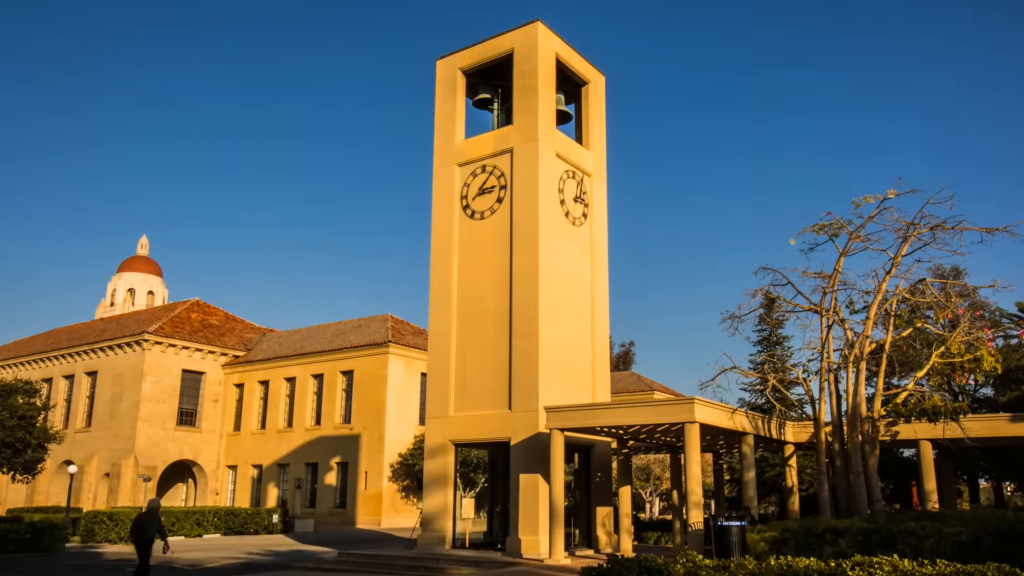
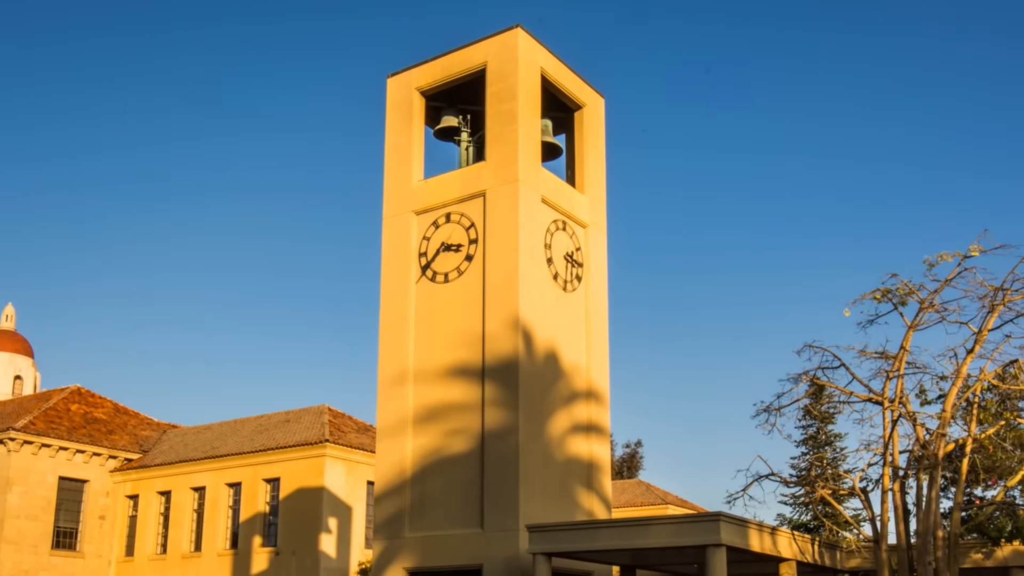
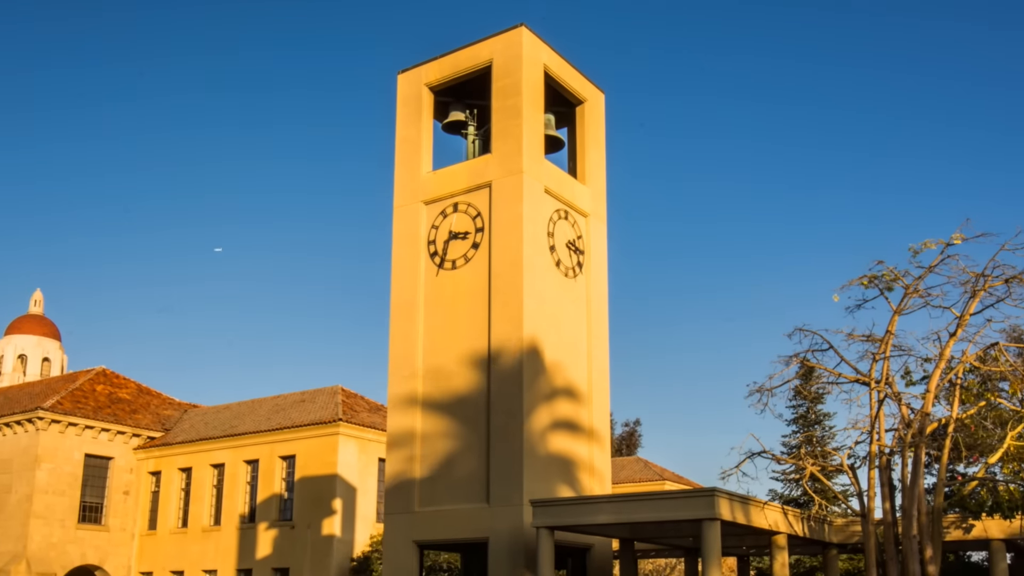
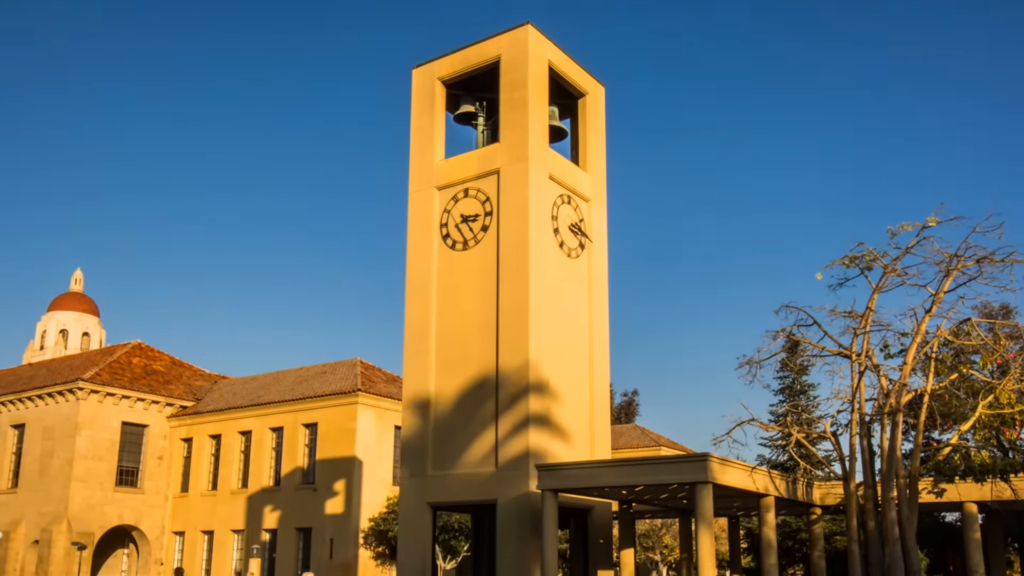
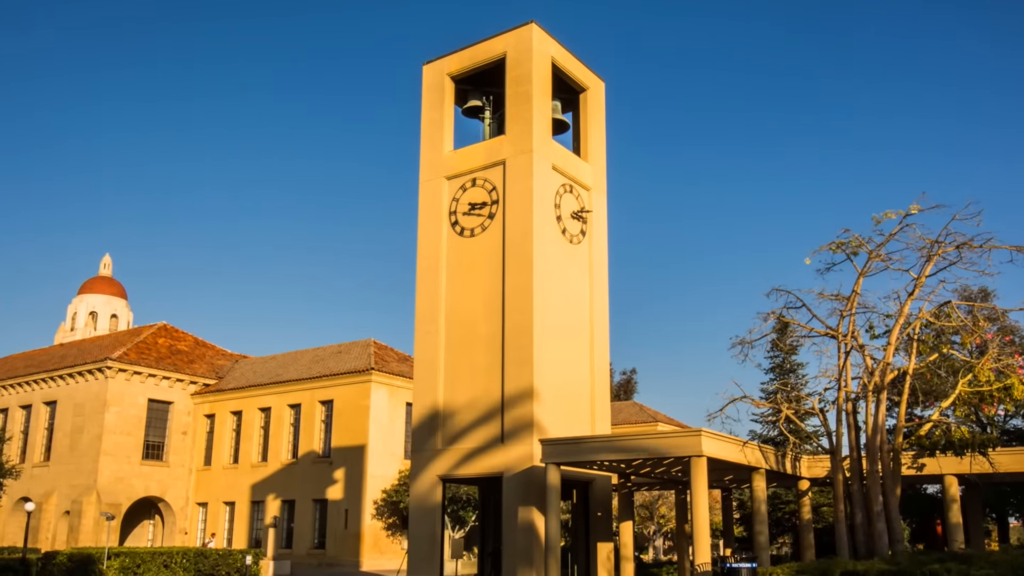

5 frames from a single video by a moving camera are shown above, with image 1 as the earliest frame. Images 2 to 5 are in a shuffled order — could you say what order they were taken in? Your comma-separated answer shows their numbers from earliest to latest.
5, 4, 3, 2
